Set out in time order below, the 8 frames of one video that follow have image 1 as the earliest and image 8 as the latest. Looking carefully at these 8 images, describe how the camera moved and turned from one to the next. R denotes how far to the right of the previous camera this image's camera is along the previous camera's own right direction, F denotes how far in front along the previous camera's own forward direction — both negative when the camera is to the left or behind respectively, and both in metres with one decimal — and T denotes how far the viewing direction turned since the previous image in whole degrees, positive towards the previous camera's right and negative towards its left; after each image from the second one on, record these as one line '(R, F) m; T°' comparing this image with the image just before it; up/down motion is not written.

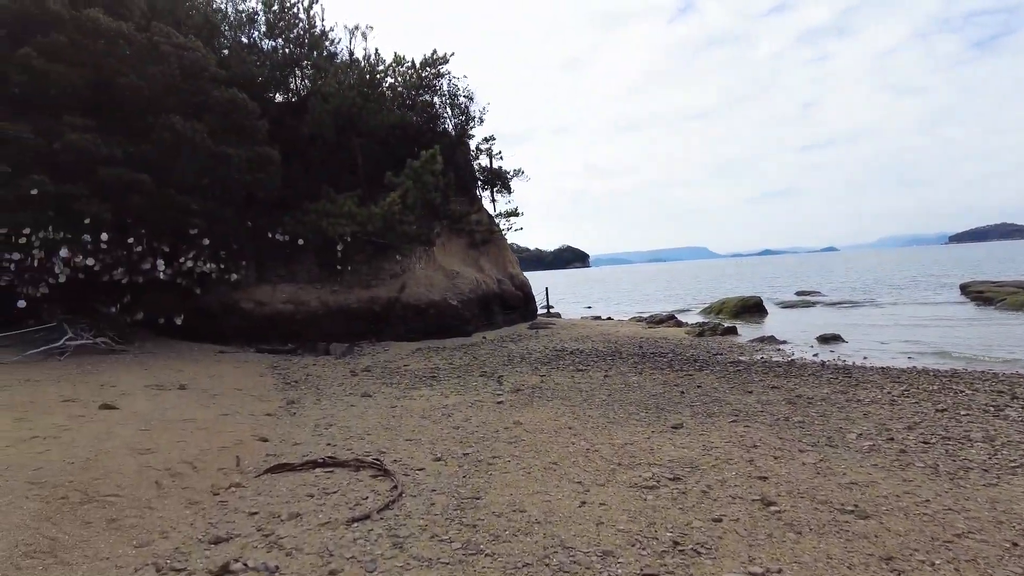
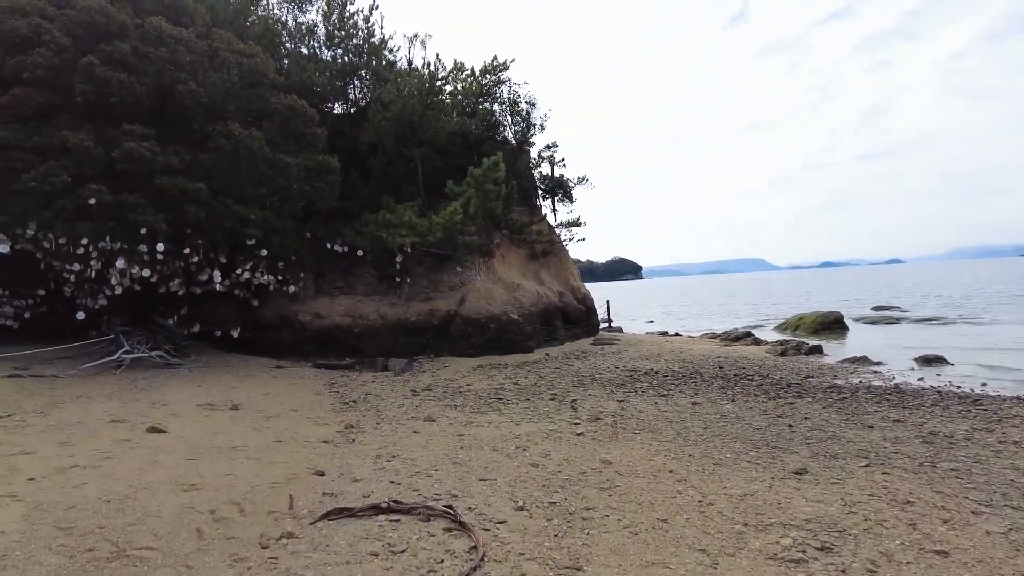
(-0.3, +0.8) m; -4°
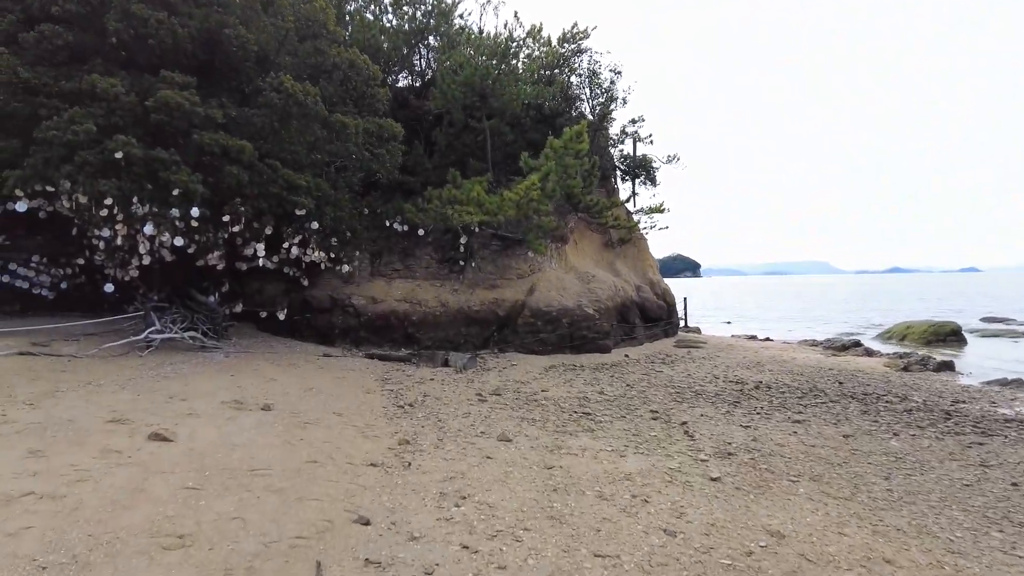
(-0.5, +1.6) m; -5°
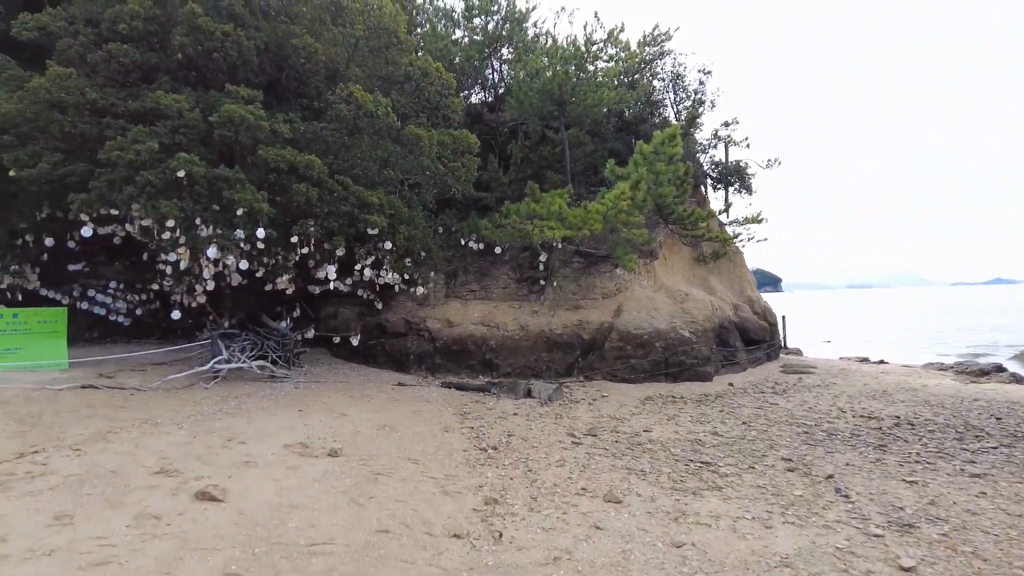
(-0.3, +1.0) m; -6°
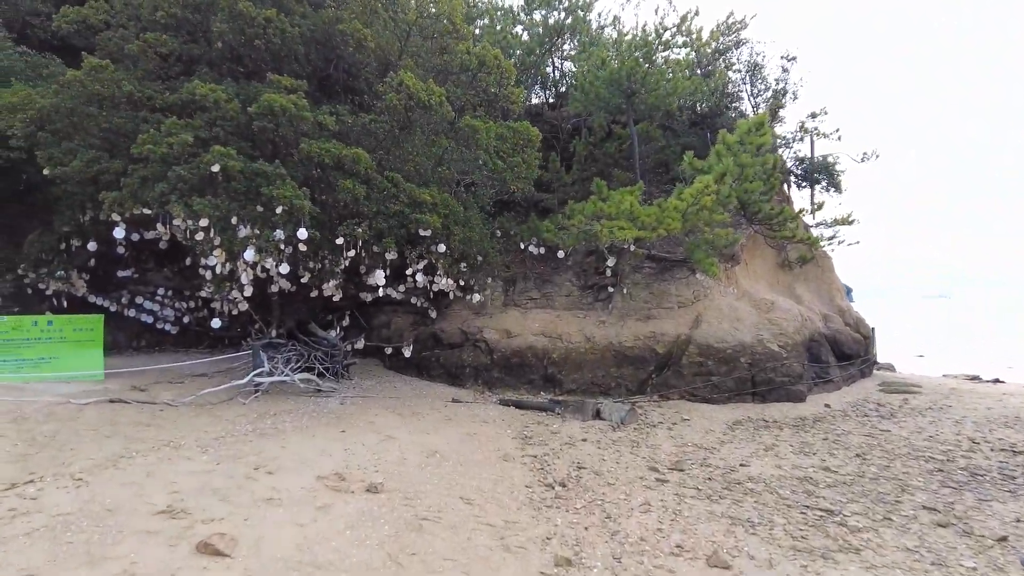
(-0.1, +0.9) m; -5°
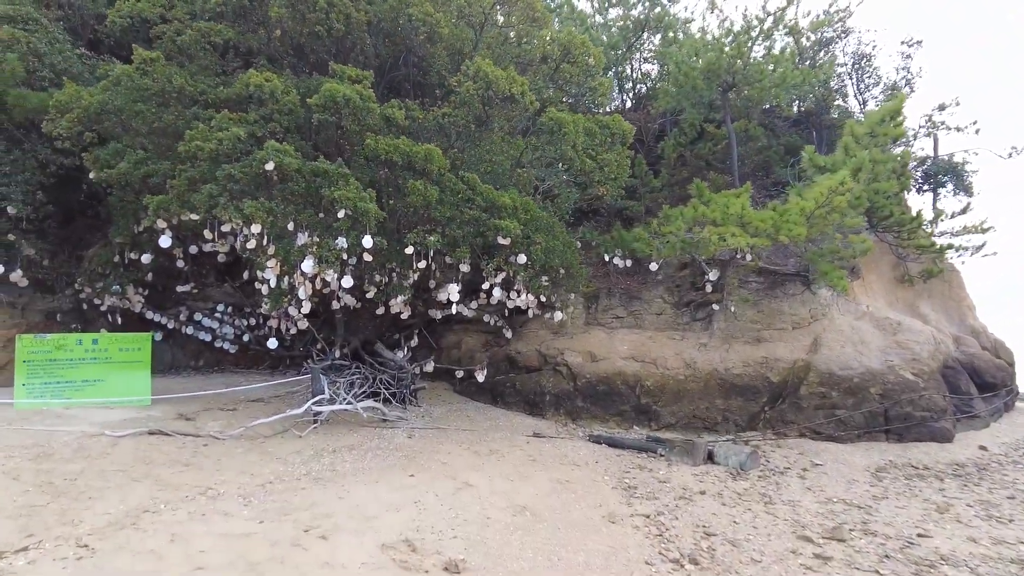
(-0.3, +1.1) m; -5°
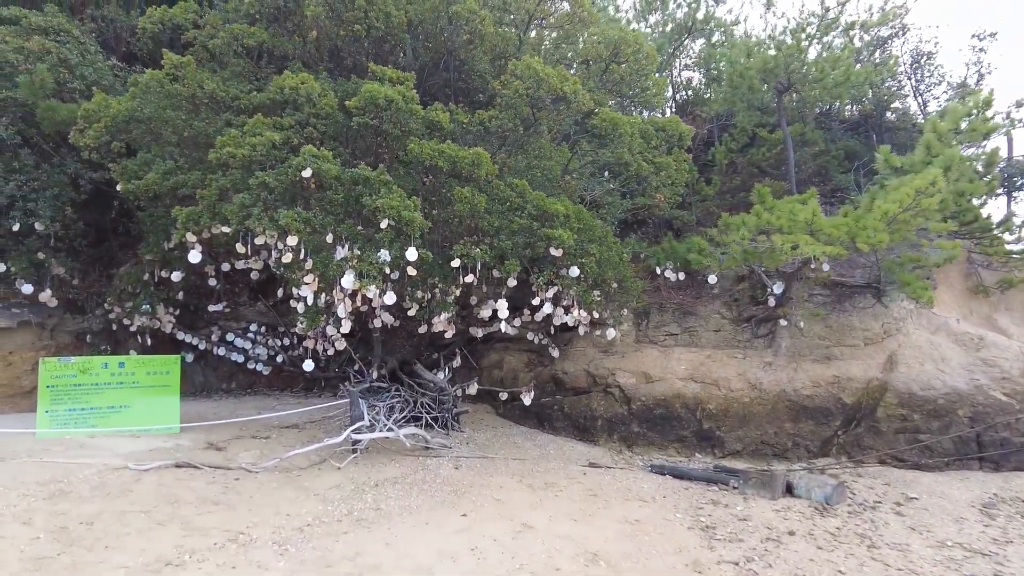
(-0.3, +0.6) m; -2°
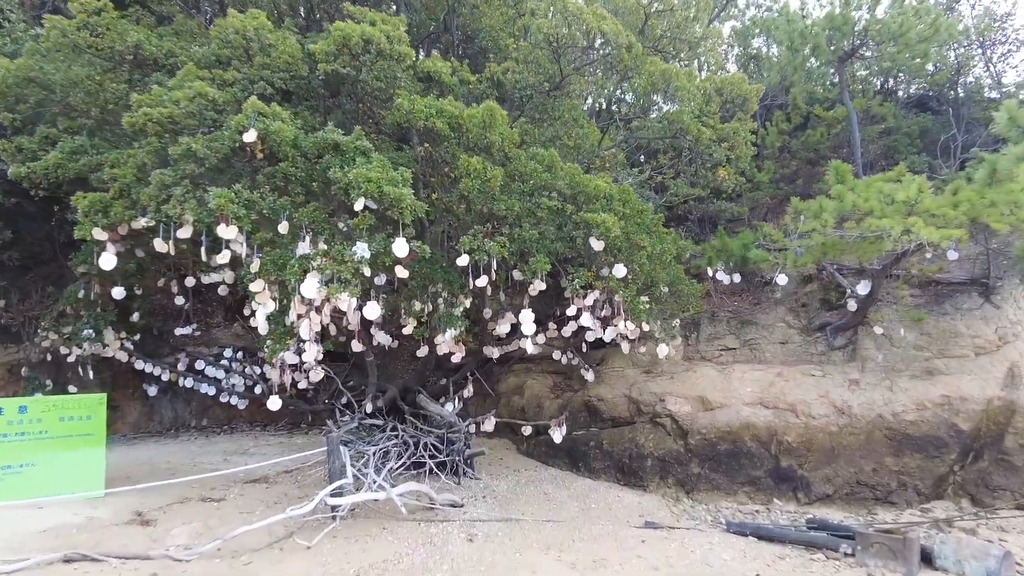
(-0.1, +1.6) m; -1°
